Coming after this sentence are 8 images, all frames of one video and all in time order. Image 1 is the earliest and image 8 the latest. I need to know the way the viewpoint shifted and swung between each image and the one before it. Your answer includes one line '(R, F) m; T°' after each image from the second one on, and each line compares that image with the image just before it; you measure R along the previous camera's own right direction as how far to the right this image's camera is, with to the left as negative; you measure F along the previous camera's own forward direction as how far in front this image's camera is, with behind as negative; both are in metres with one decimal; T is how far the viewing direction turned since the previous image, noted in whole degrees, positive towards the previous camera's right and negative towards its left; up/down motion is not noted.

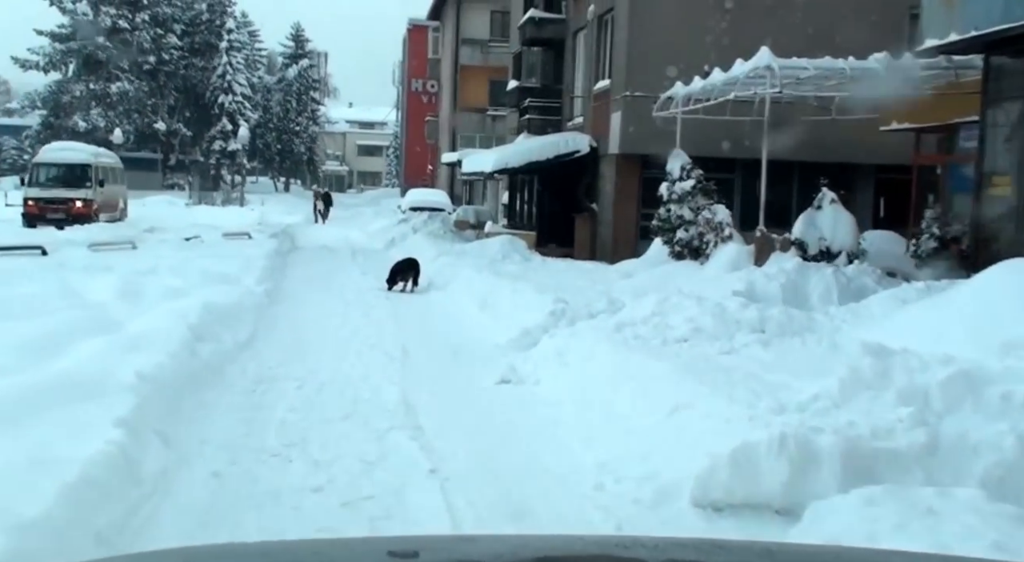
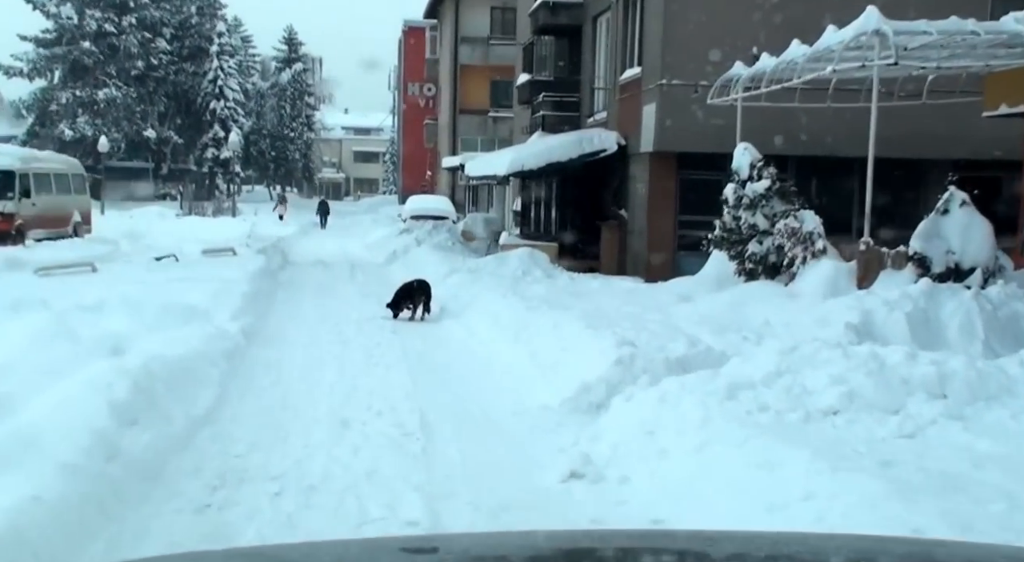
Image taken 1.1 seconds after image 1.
(-0.5, +3.2) m; 0°
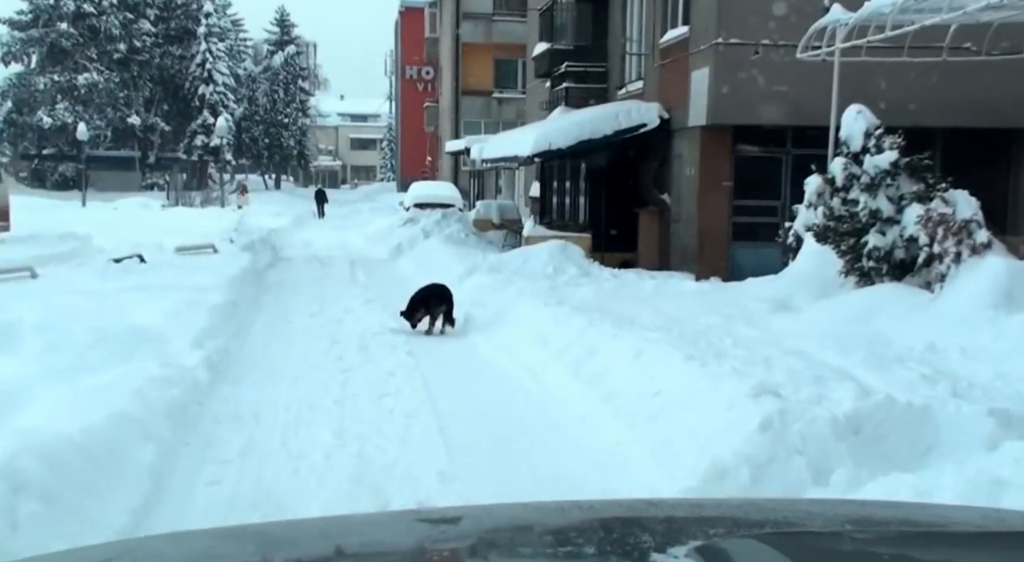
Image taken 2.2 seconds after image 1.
(-0.5, +3.2) m; 0°
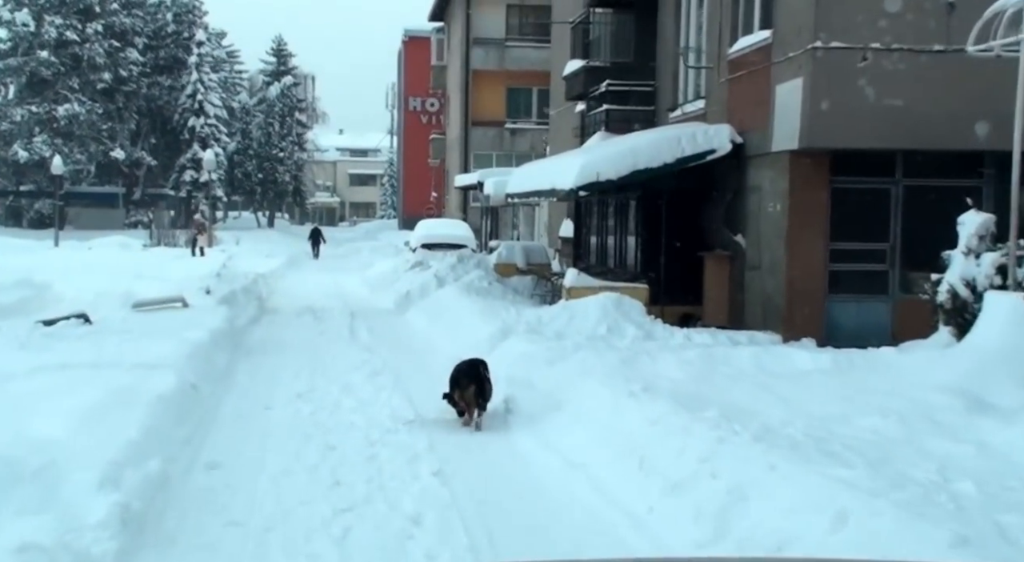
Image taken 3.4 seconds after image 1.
(-0.6, +3.6) m; 0°
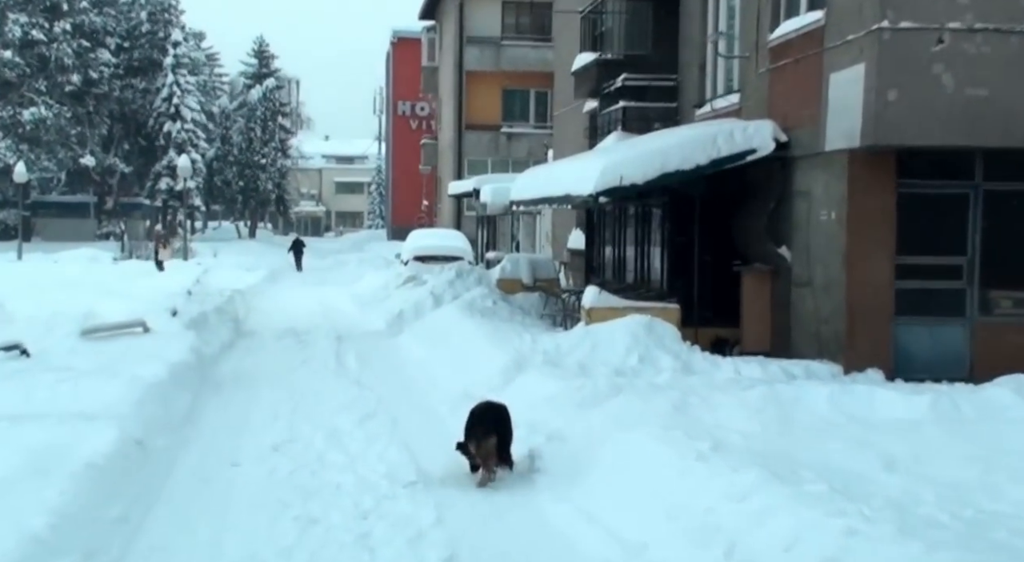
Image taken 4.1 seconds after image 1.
(-0.3, +2.1) m; +1°
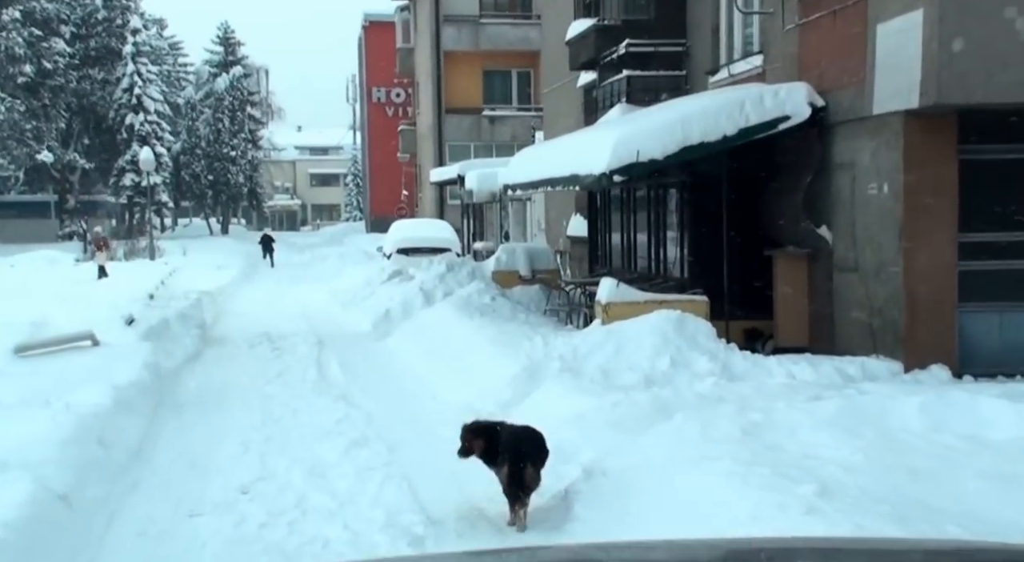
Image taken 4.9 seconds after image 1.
(-0.3, +1.7) m; +1°
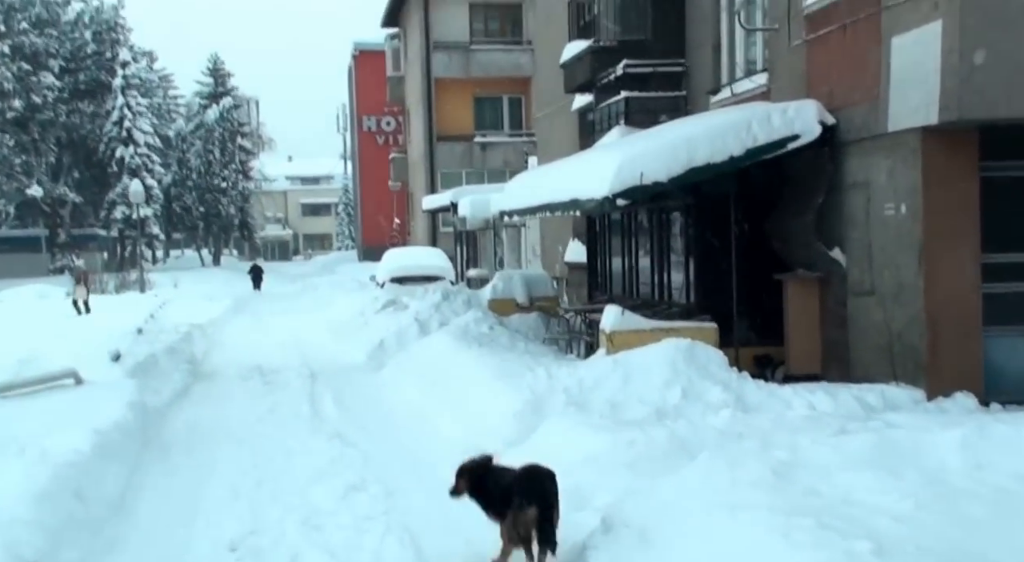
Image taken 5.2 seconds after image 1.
(-0.1, +0.5) m; 0°
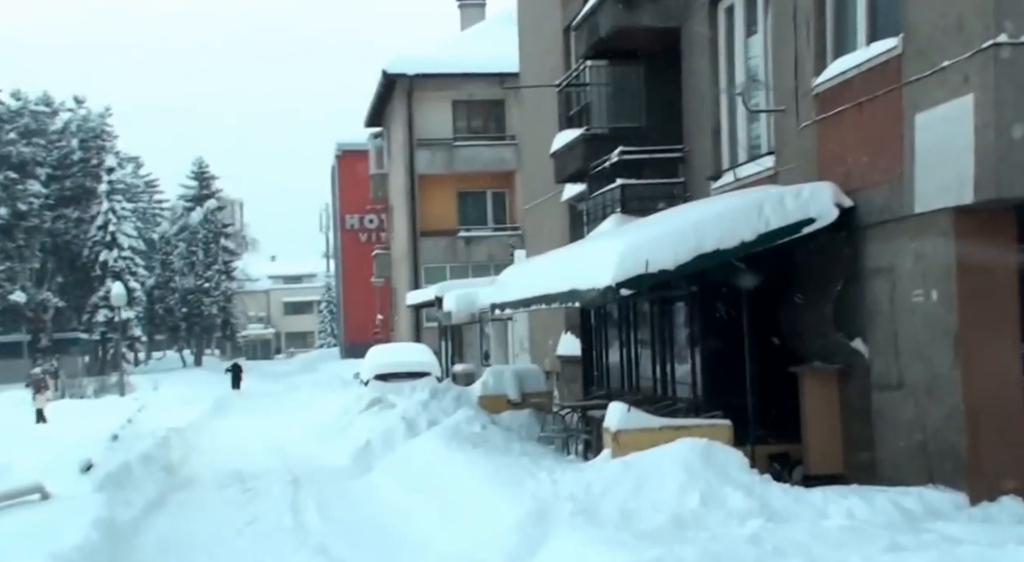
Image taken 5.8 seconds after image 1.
(-0.1, +0.8) m; +1°
